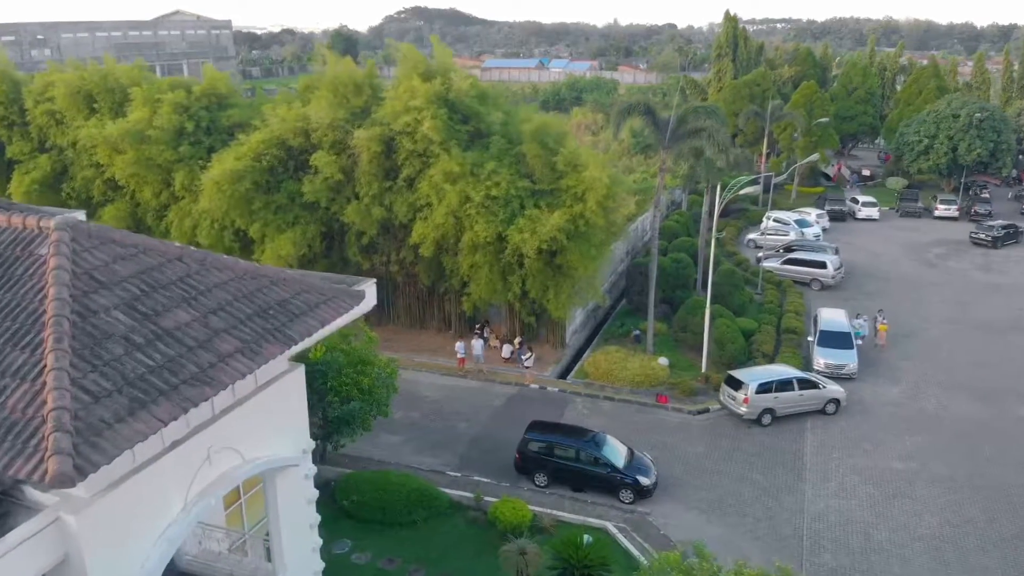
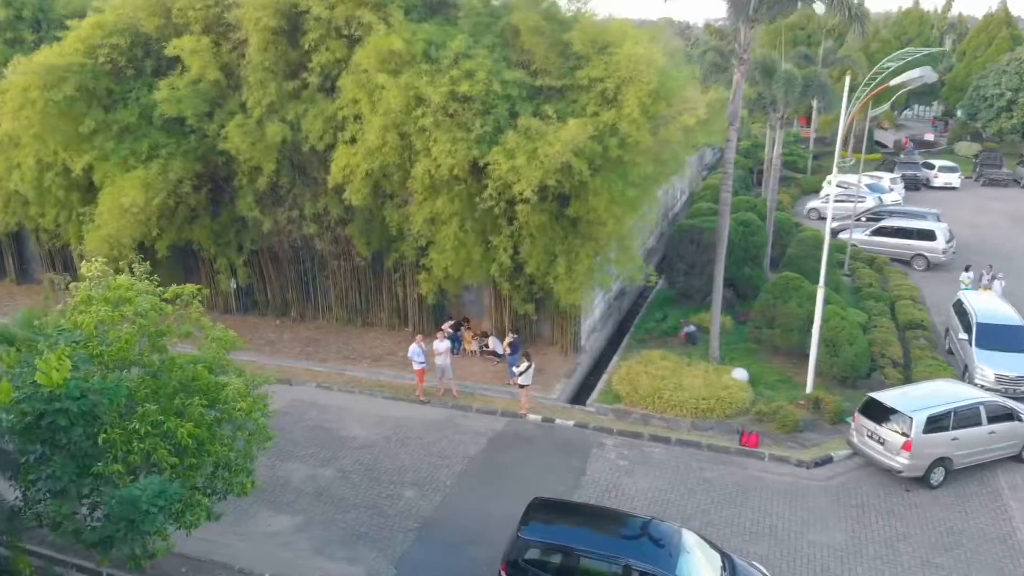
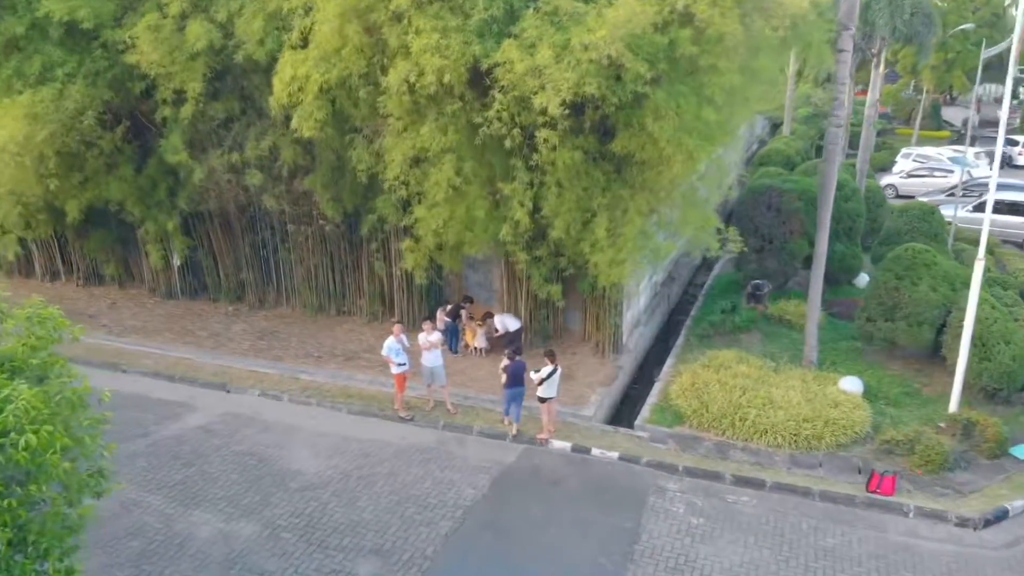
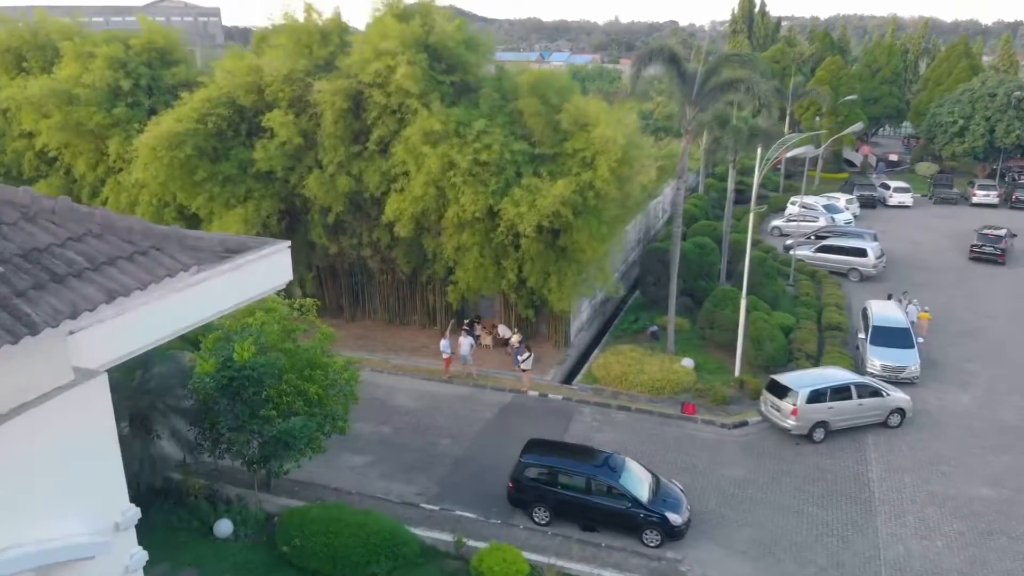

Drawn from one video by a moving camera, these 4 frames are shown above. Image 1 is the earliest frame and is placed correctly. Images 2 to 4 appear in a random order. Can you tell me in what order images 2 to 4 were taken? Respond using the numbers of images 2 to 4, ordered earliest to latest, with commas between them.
4, 2, 3
